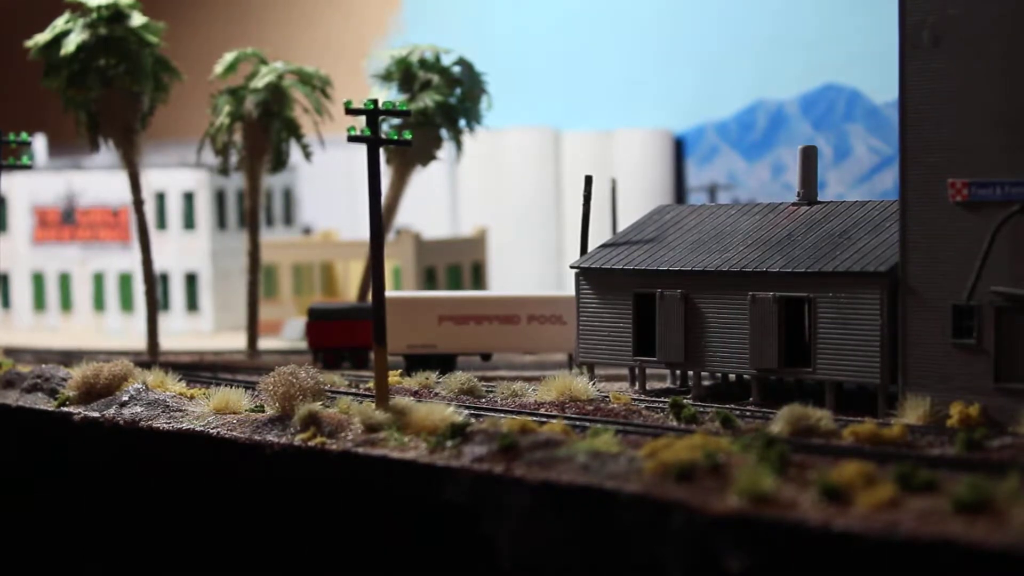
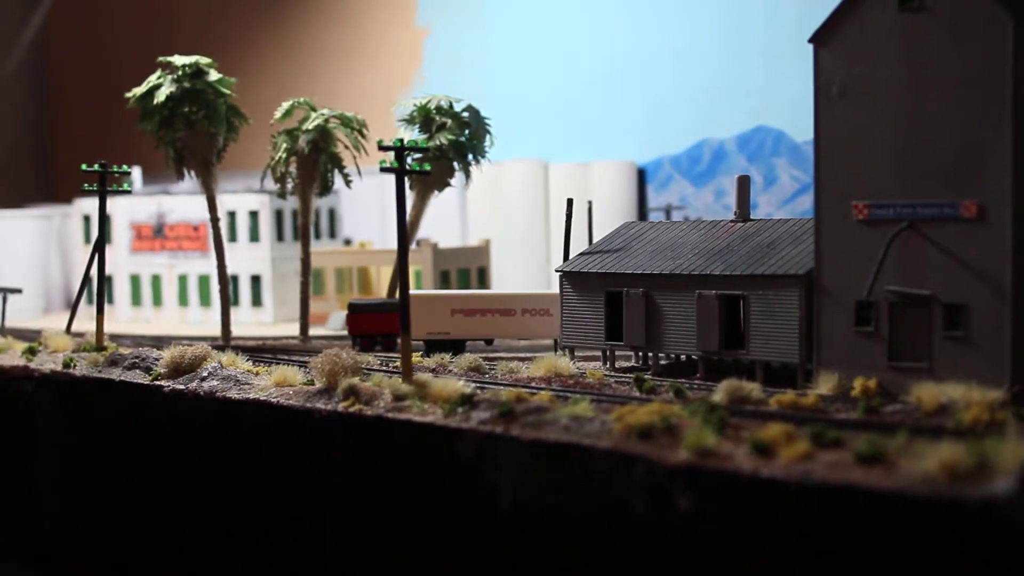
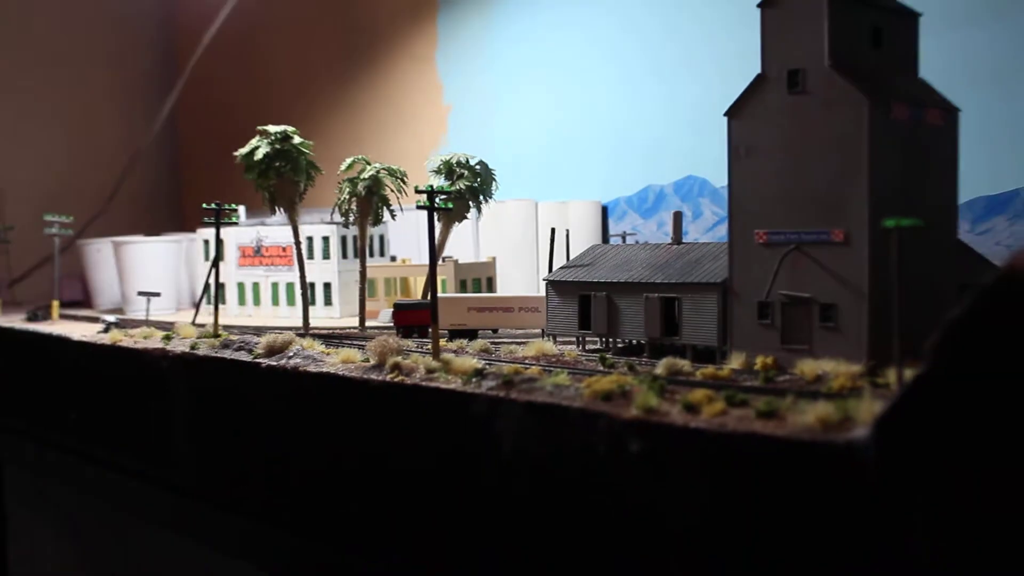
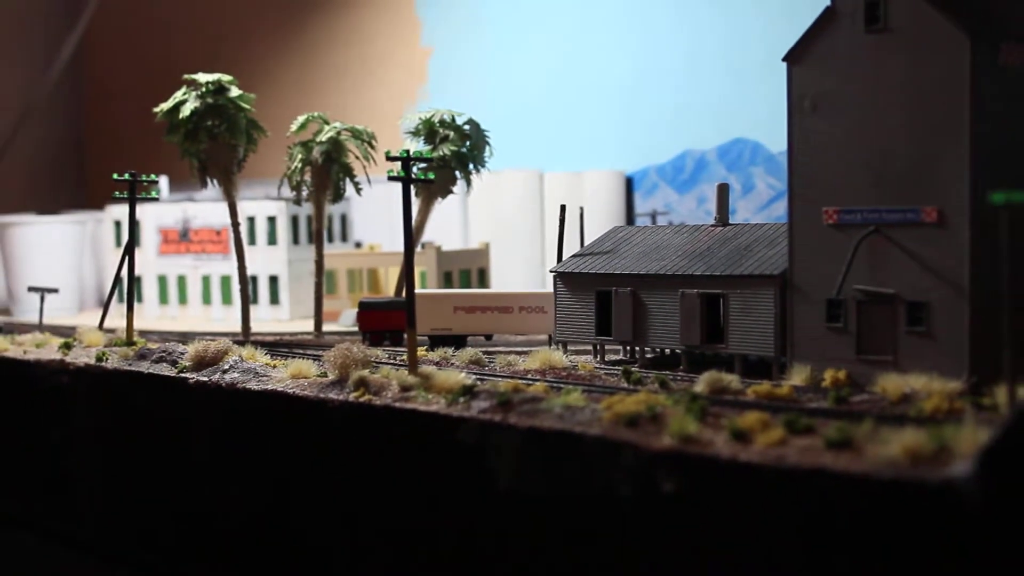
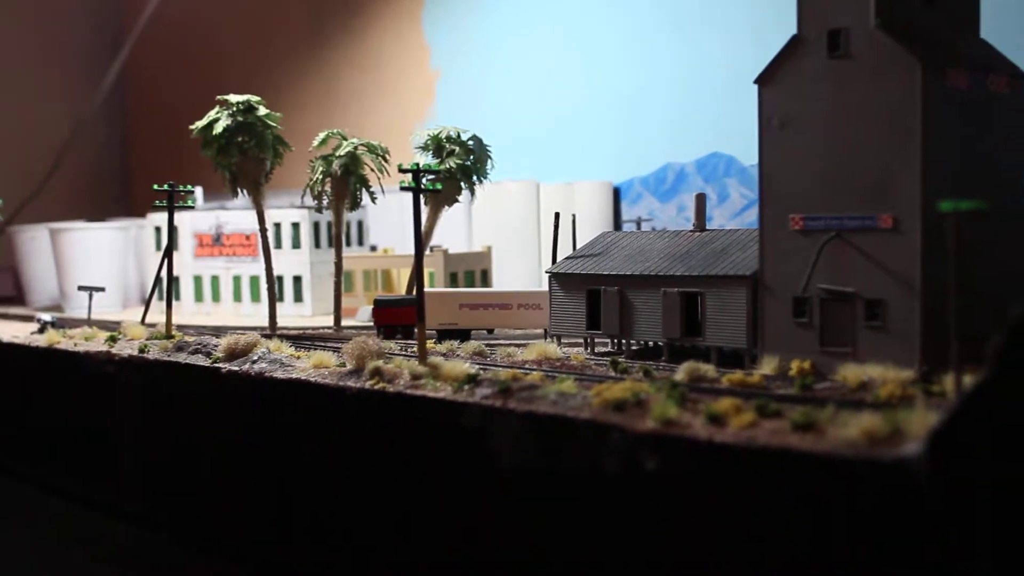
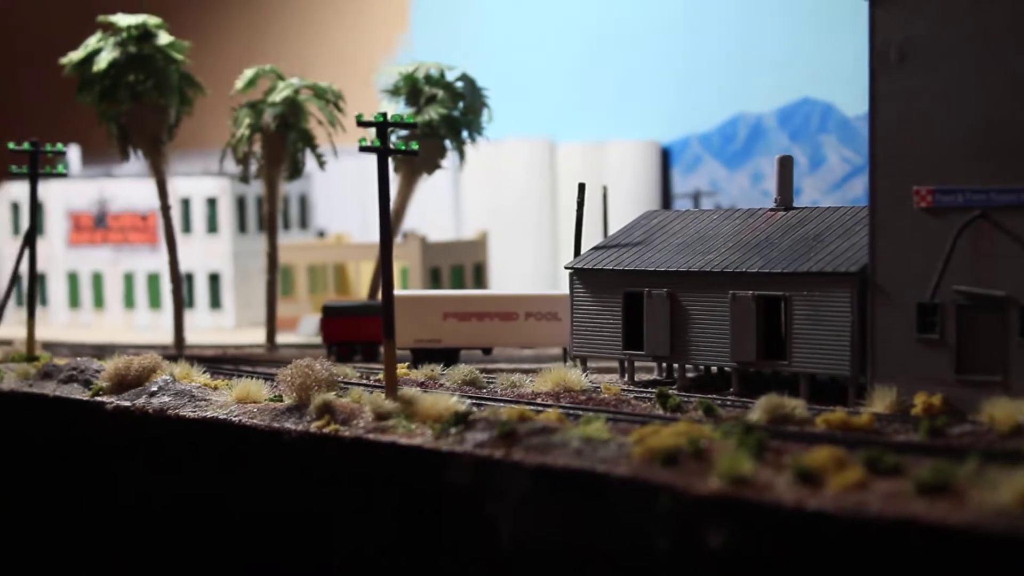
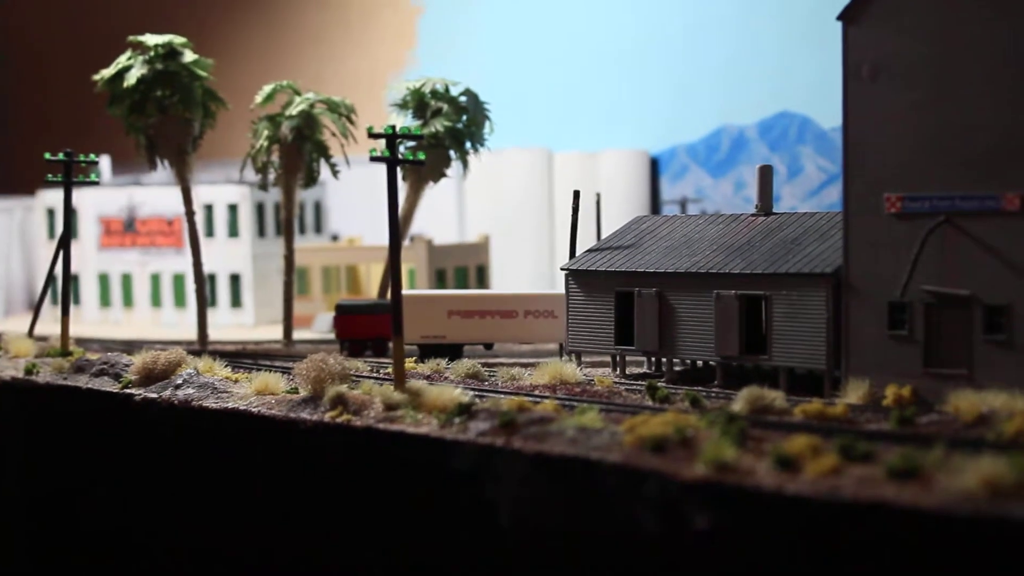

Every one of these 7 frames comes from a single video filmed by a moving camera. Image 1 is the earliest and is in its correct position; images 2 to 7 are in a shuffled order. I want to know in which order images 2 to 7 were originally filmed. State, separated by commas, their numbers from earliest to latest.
6, 7, 2, 4, 5, 3
